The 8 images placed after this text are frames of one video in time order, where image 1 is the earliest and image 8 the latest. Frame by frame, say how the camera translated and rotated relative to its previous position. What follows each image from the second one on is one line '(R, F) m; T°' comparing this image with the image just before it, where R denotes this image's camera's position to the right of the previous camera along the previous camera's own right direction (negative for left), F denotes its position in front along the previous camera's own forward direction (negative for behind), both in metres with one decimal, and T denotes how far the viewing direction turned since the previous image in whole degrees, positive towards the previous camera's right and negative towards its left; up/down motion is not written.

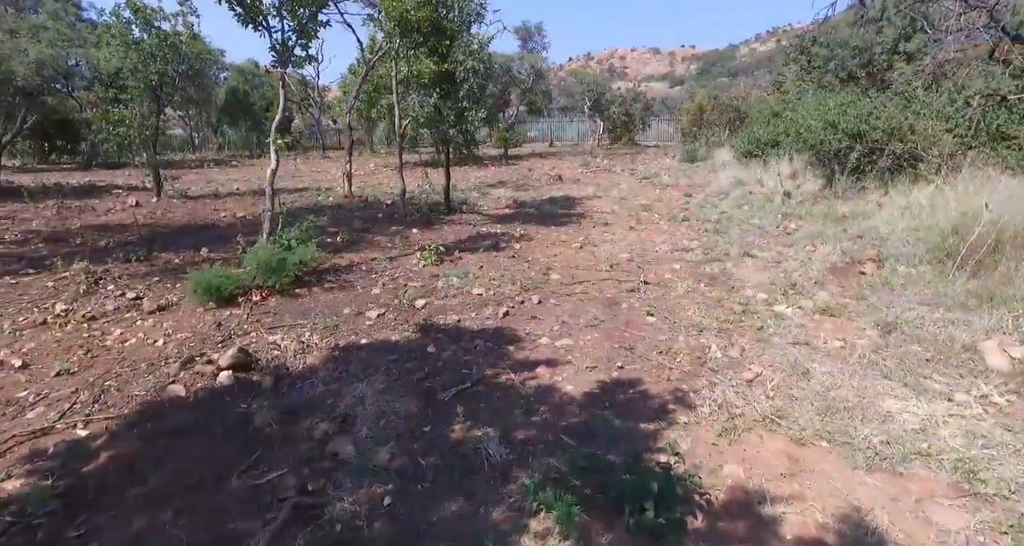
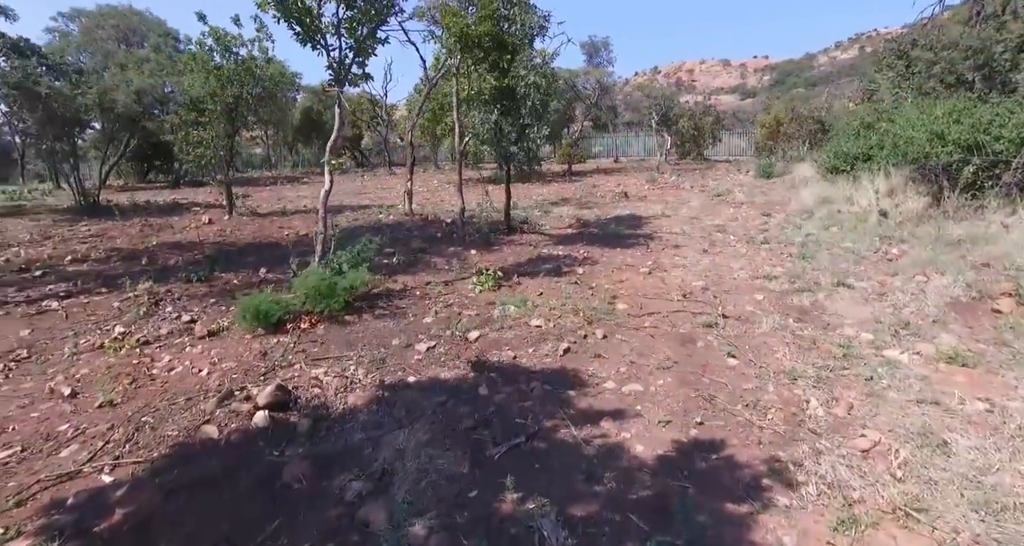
(0.0, +0.4) m; -6°
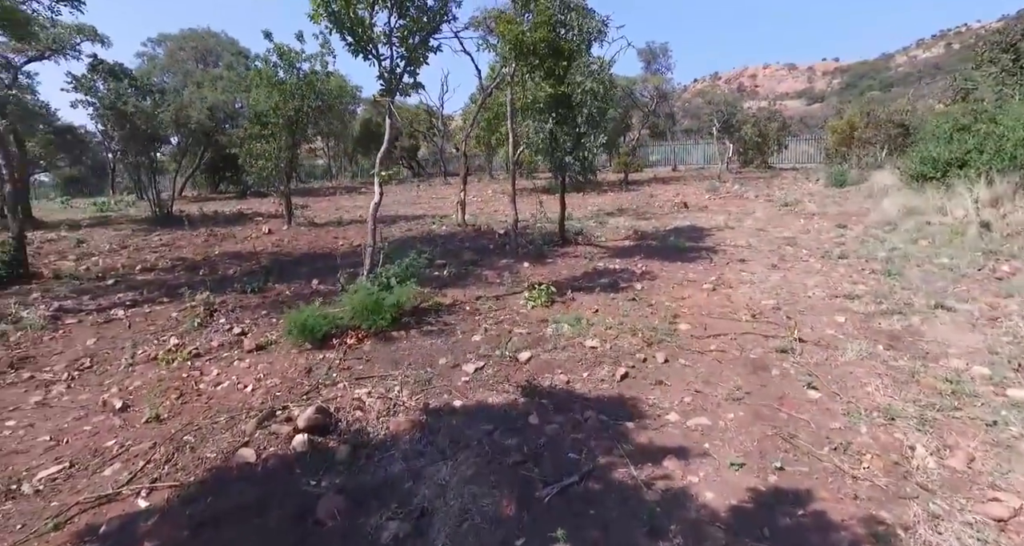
(0.0, +0.3) m; -5°
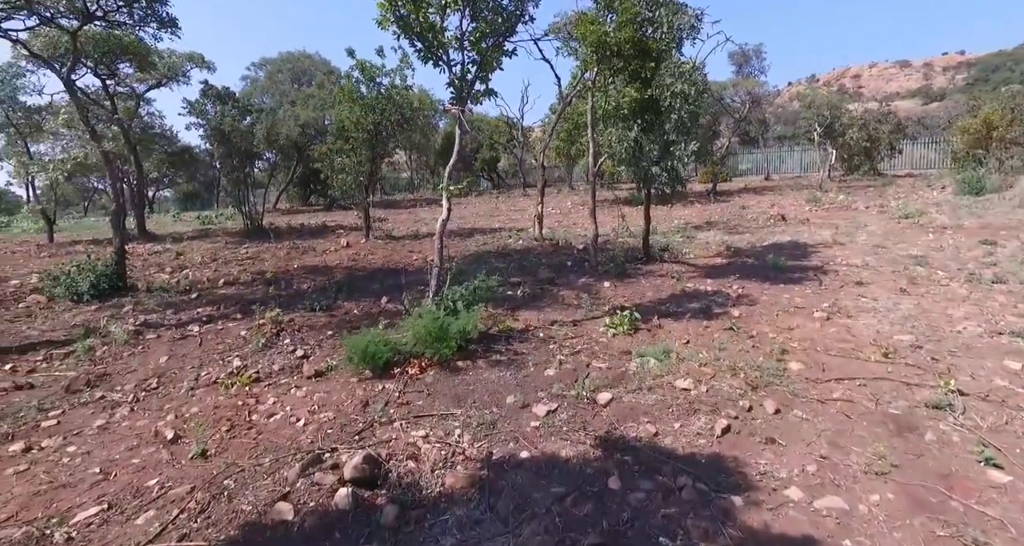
(0.0, +0.5) m; -8°
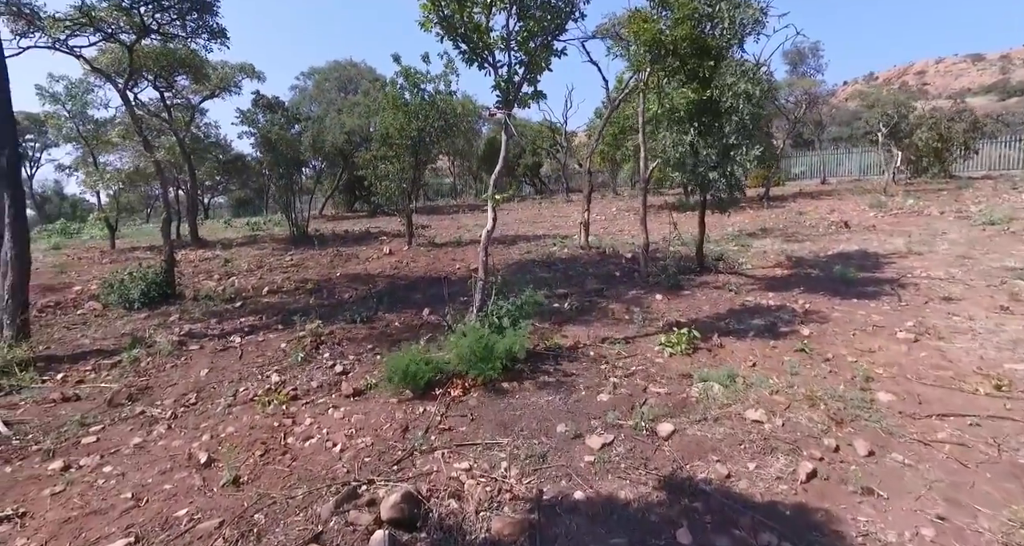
(-0.1, +0.3) m; -4°
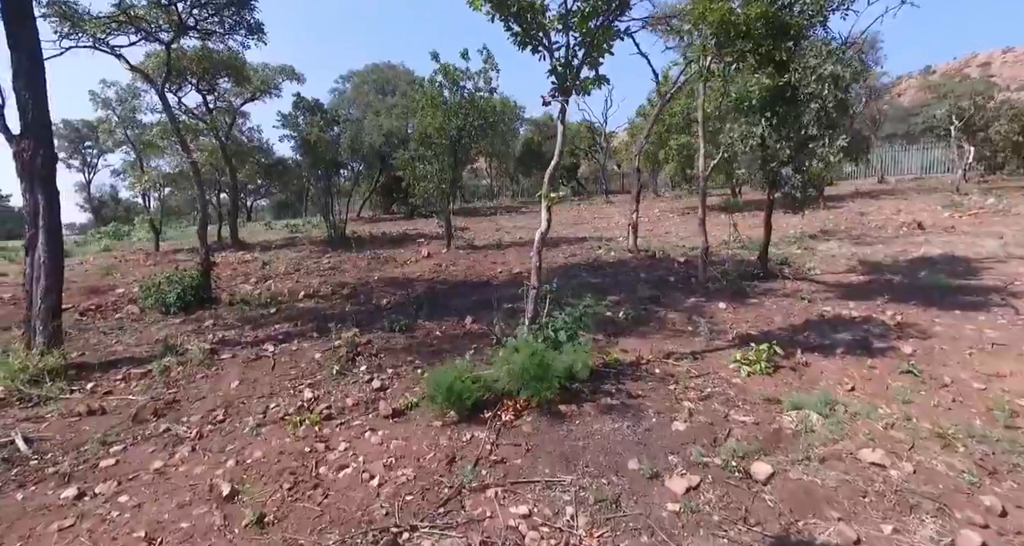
(-0.2, +0.5) m; -3°
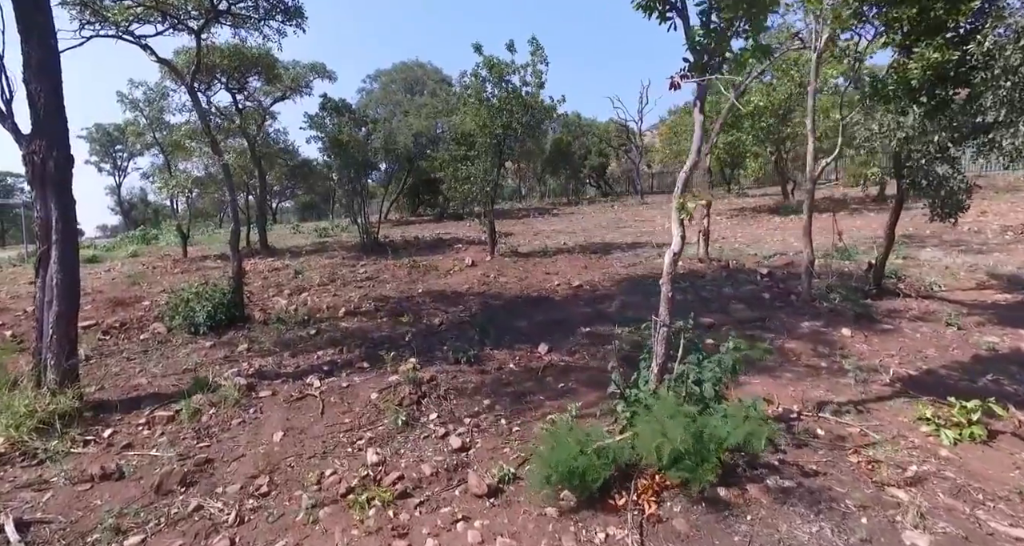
(-0.6, +0.9) m; -2°
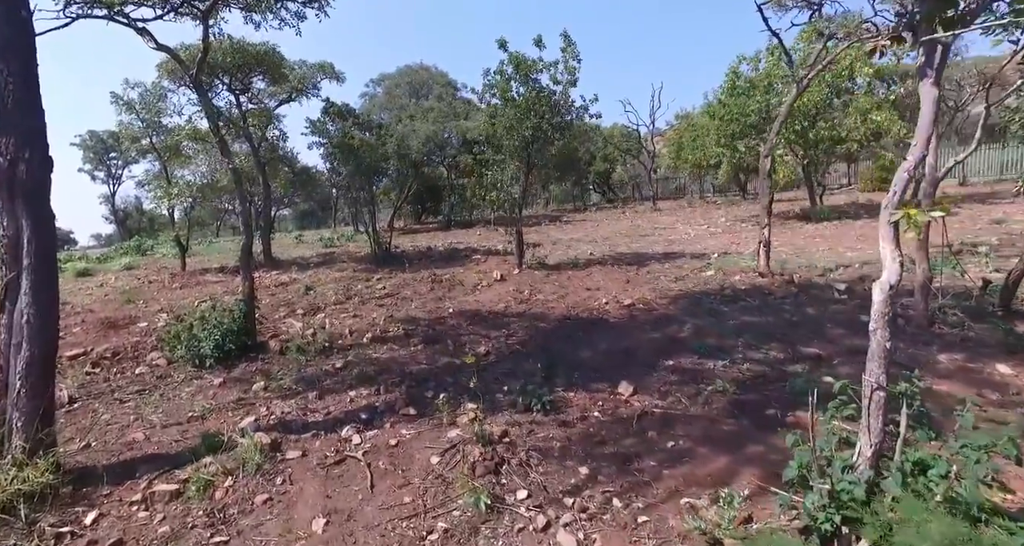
(-0.6, +0.9) m; 0°
